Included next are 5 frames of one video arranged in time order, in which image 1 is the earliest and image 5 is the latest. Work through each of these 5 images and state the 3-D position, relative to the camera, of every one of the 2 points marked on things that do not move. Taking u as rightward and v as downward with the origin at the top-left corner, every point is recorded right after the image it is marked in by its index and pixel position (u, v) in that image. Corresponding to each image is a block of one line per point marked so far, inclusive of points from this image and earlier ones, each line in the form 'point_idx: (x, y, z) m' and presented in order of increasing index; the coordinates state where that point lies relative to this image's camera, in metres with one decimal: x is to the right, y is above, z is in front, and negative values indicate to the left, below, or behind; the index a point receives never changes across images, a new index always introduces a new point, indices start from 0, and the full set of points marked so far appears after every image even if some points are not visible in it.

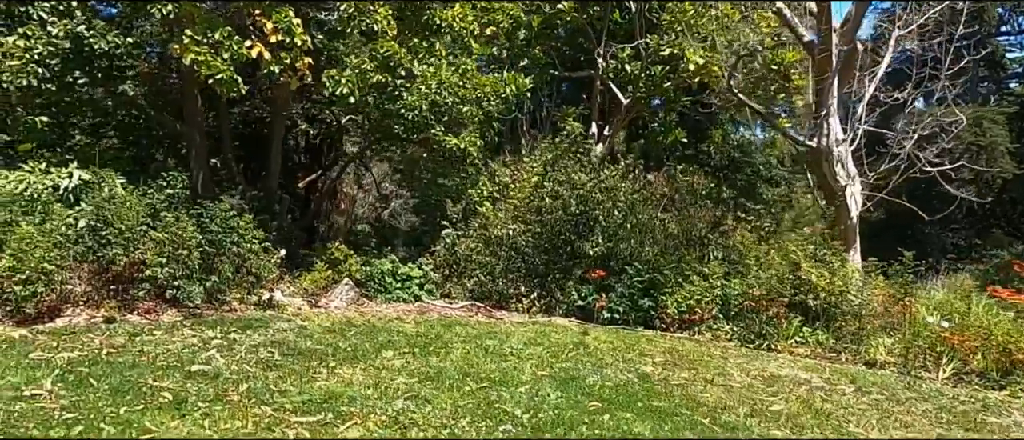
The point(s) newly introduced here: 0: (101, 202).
0: (-4.3, +0.2, +7.0) m
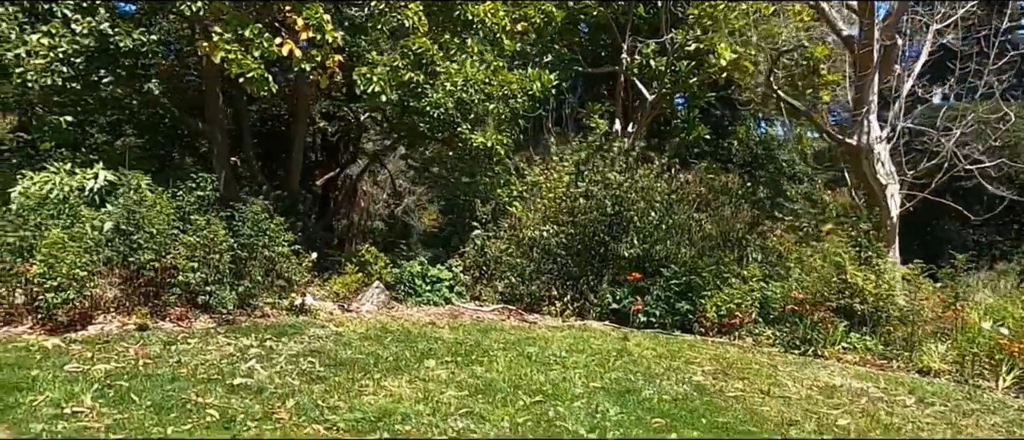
0: (-3.8, +0.2, +6.8) m
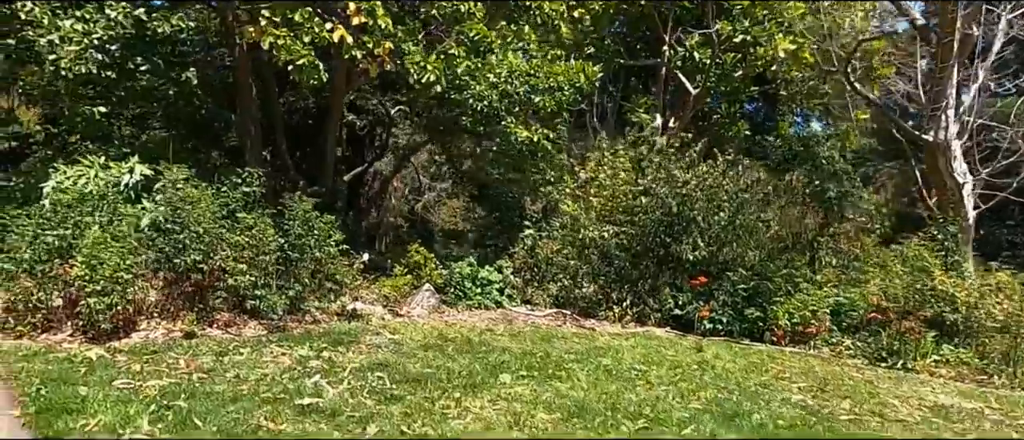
0: (-3.1, +0.2, +6.3) m
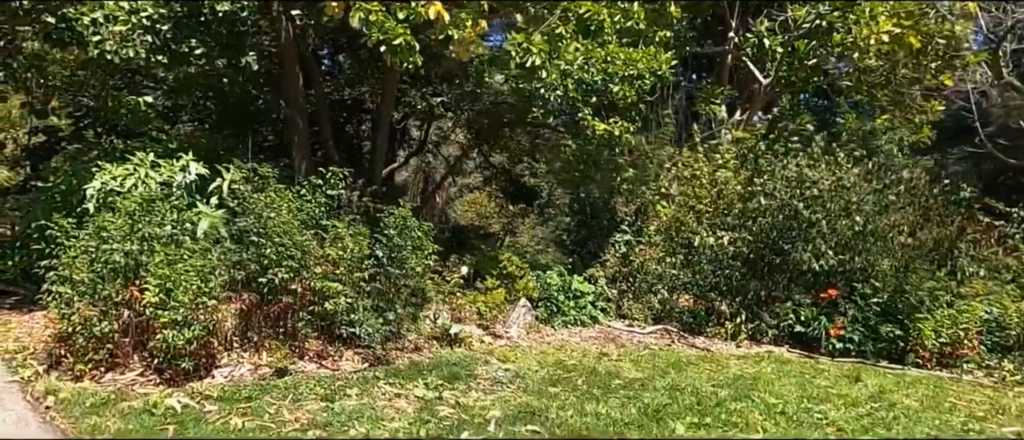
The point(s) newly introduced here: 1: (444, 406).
0: (-2.0, +0.1, +5.3) m
1: (-0.5, -1.2, +4.5) m
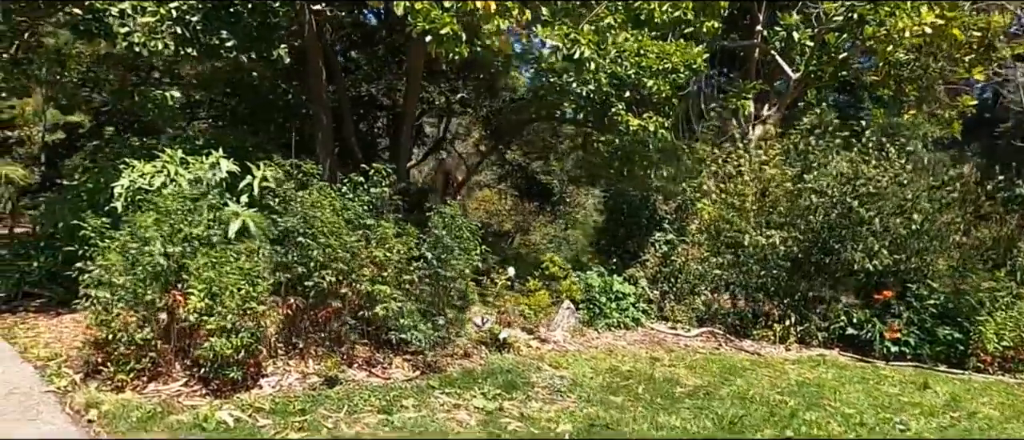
0: (-1.5, +0.1, +5.0) m
1: (0.0, -1.2, +4.2) m
